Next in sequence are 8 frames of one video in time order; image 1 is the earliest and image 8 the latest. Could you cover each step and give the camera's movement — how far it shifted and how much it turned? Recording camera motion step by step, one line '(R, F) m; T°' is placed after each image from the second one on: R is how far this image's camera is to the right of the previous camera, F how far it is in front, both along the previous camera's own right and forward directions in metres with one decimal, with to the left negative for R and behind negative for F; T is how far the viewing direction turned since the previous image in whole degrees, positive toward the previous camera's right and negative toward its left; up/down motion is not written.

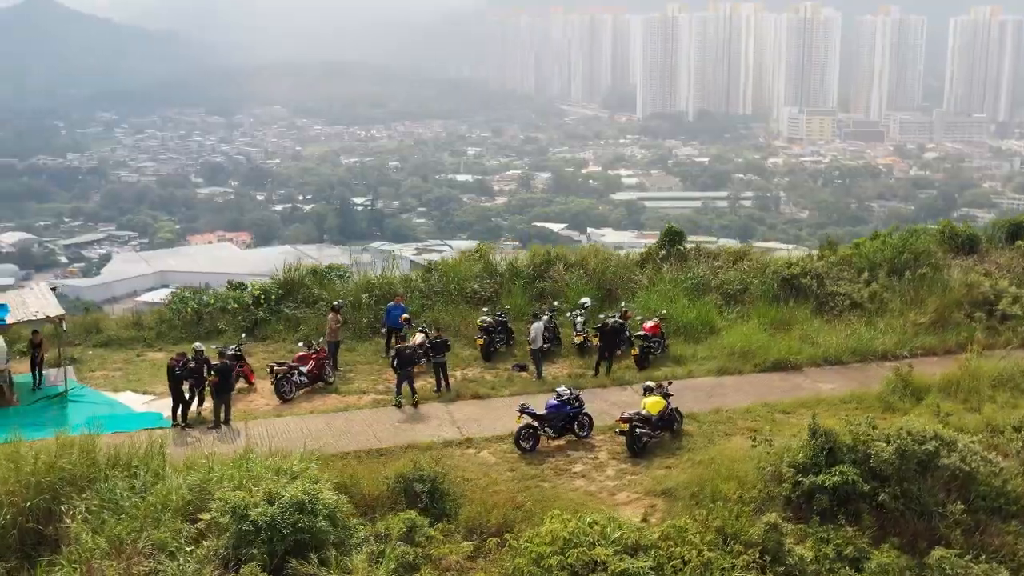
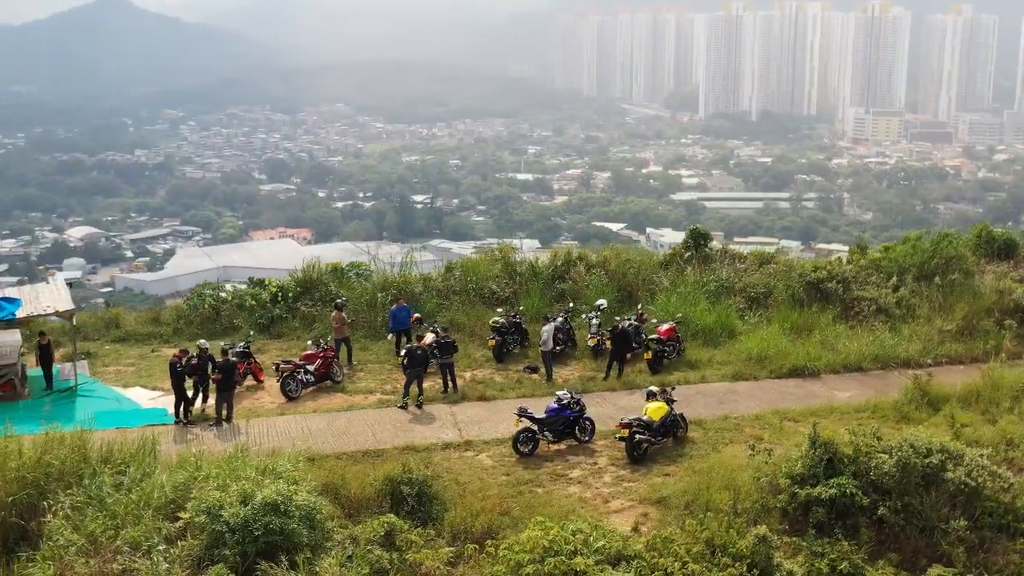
(+0.5, +0.2) m; -3°
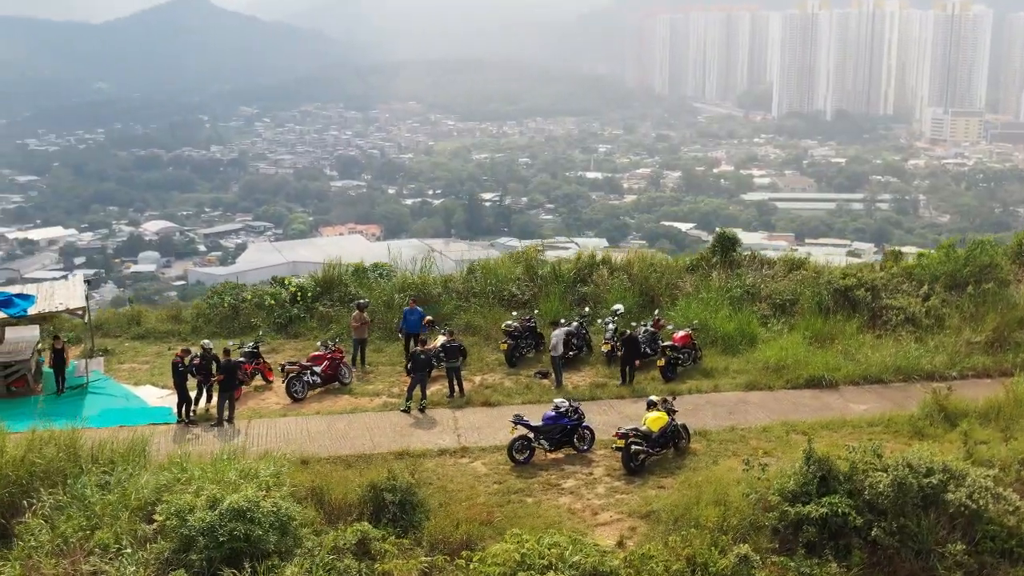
(+0.6, +0.2) m; -4°
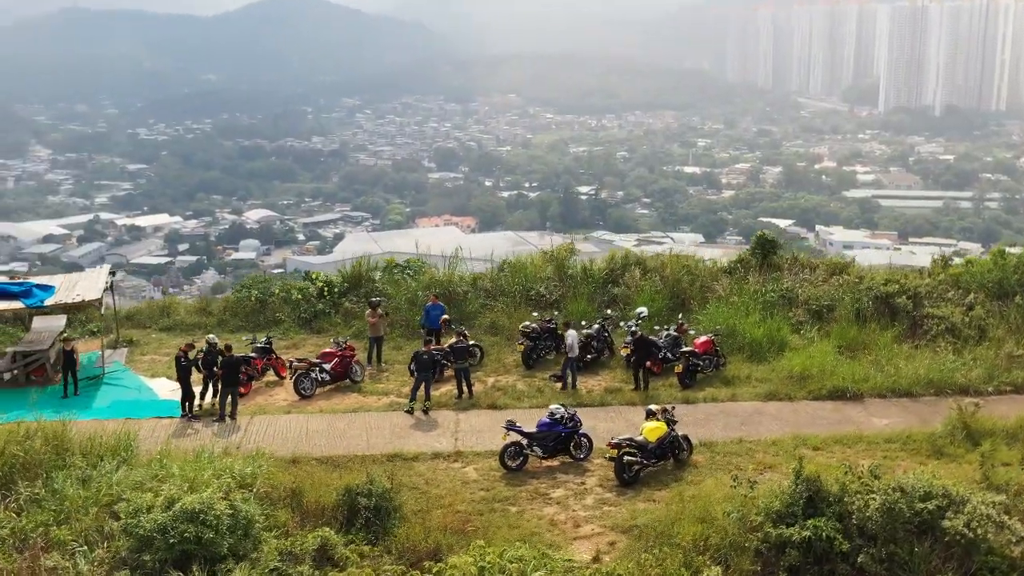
(+0.9, +0.3) m; -5°
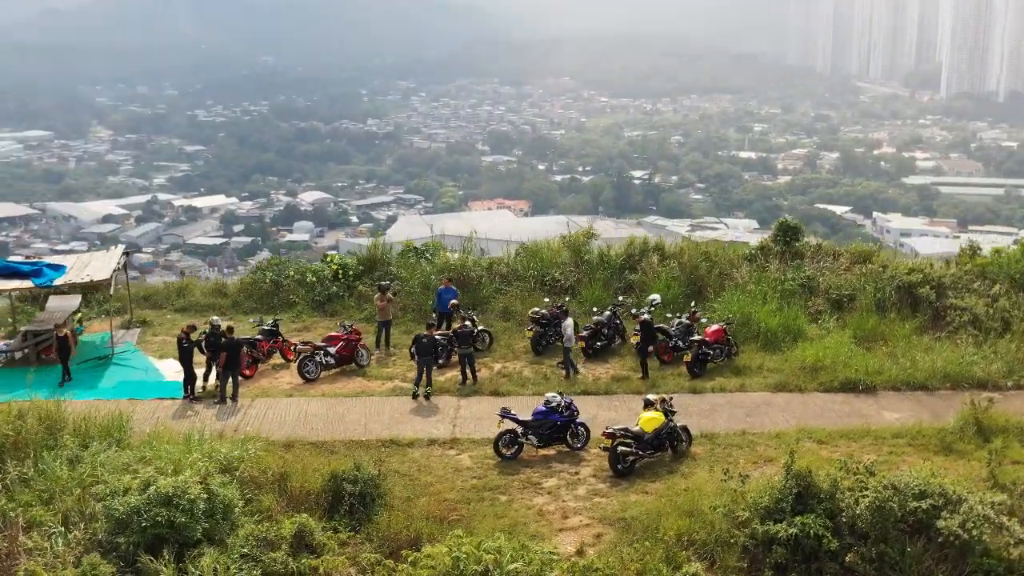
(+0.5, +0.2) m; -3°
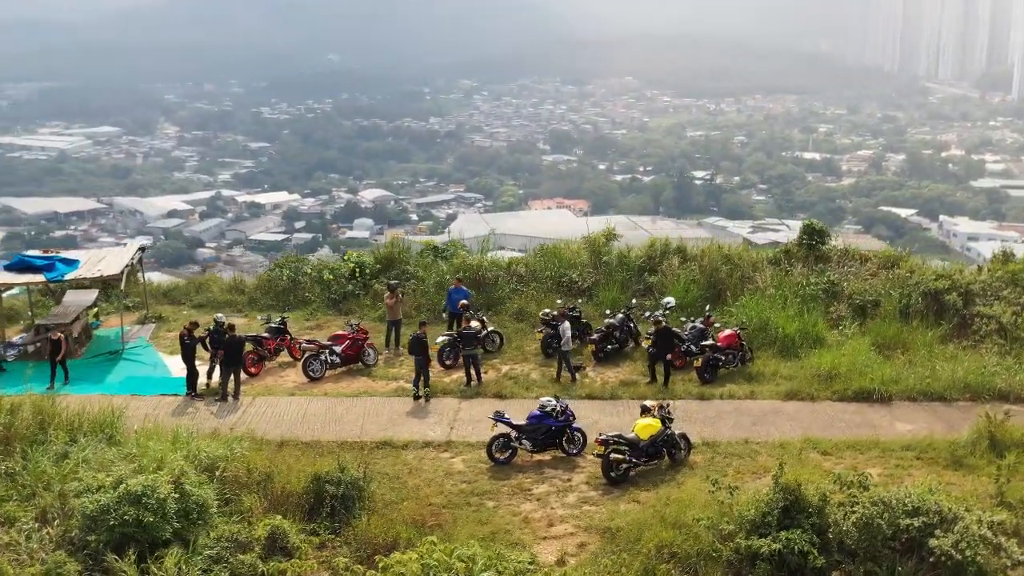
(+0.5, +0.2) m; -3°
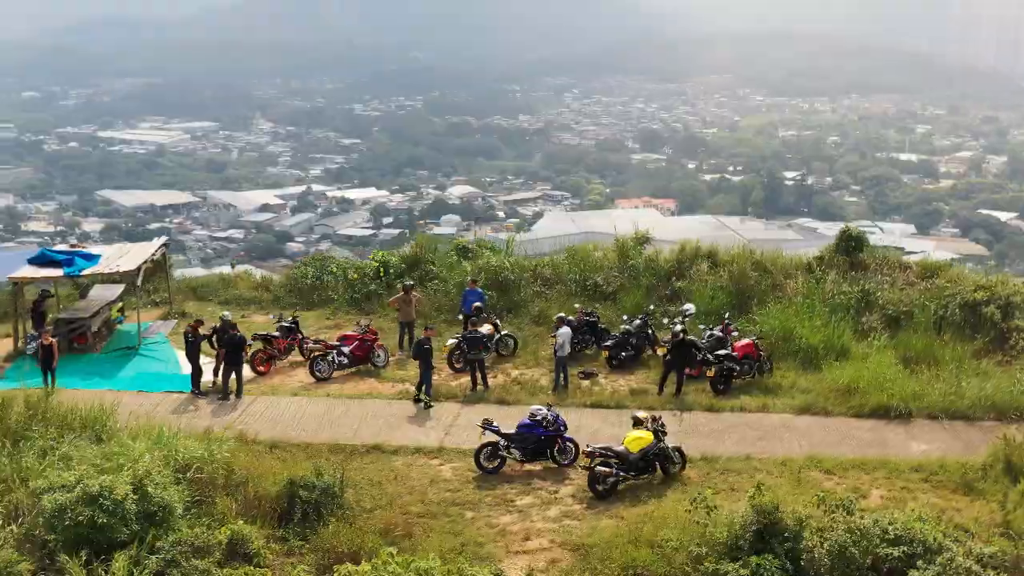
(+0.8, +0.3) m; -4°
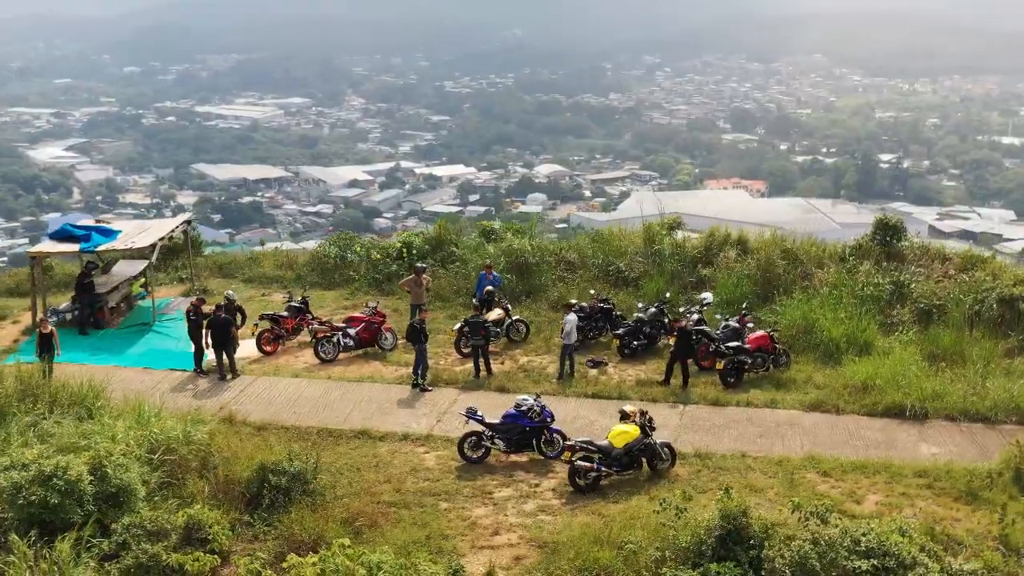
(+0.8, +0.3) m; -4°
